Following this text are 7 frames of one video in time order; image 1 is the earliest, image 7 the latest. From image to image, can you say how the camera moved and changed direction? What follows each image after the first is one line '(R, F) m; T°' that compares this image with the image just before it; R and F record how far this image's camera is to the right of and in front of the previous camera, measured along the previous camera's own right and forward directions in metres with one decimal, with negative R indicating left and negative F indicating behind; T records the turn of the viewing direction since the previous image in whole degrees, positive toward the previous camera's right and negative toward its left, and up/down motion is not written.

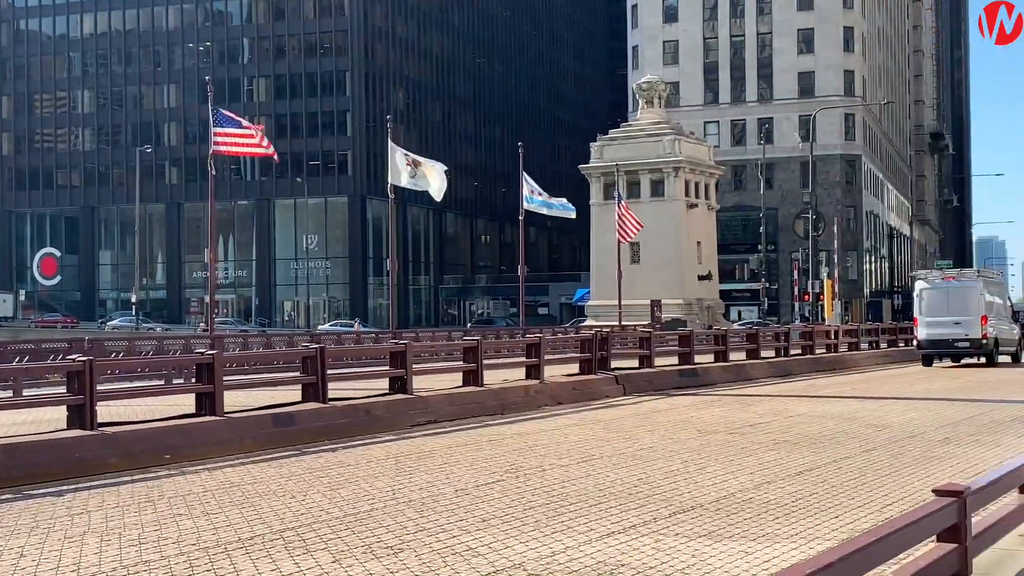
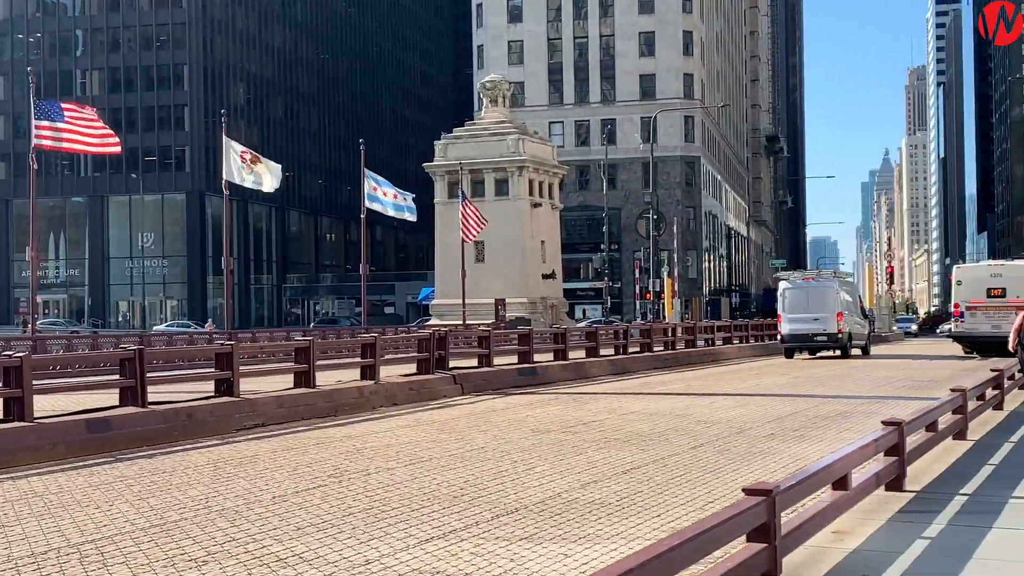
(+0.6, +0.9) m; +8°
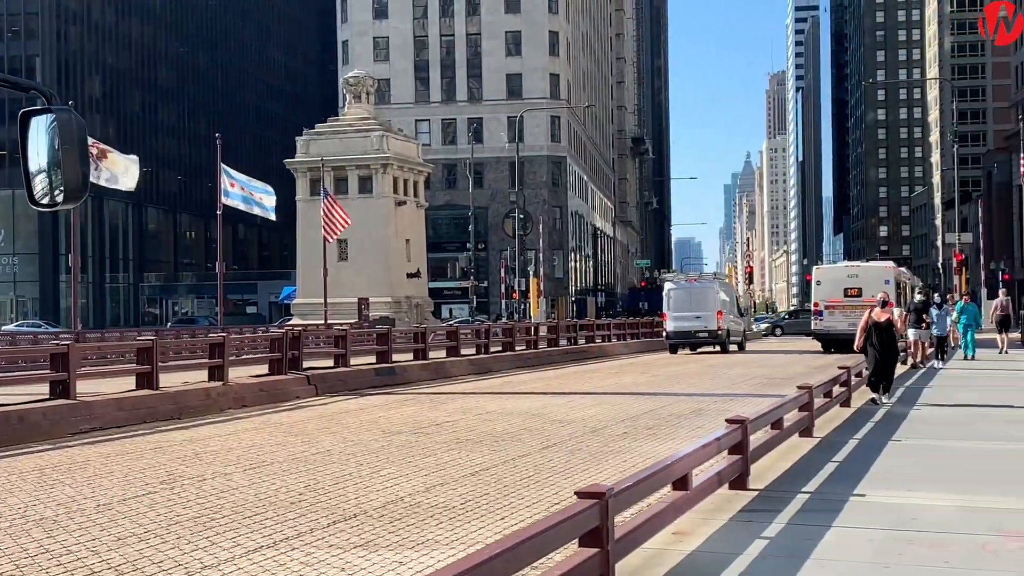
(+0.5, +0.8) m; +7°
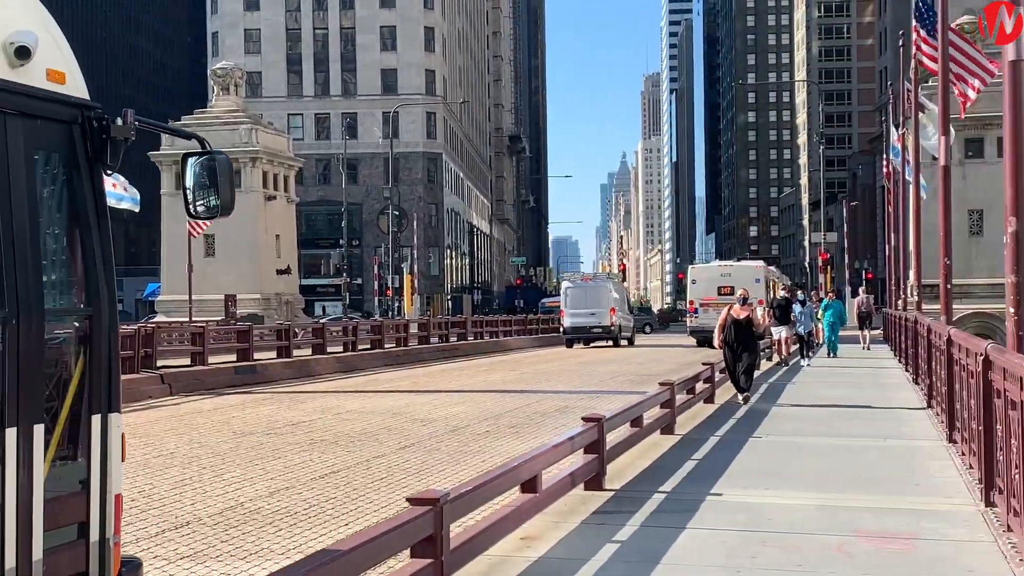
(+0.4, +0.8) m; +7°
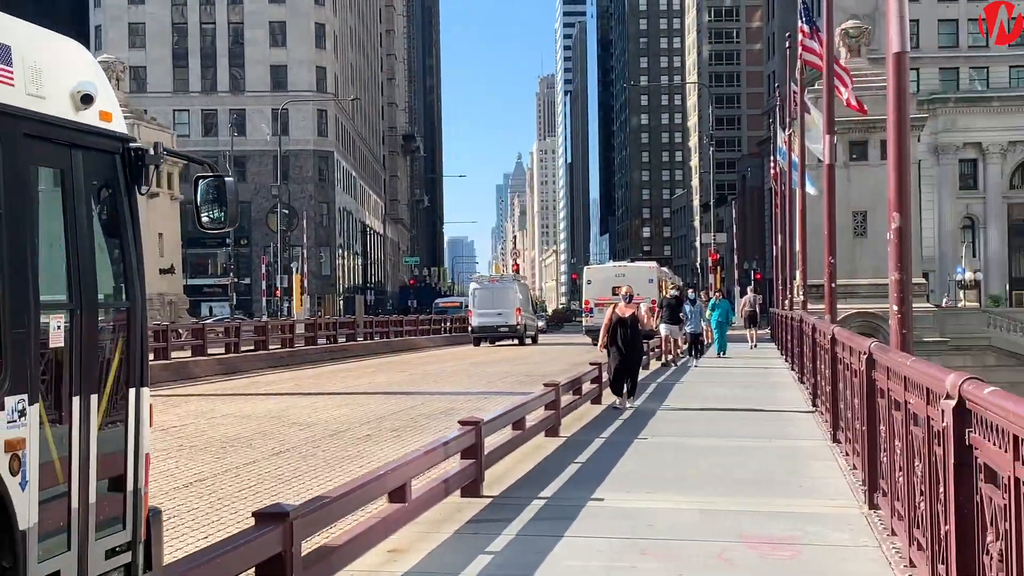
(+0.3, +0.6) m; +6°
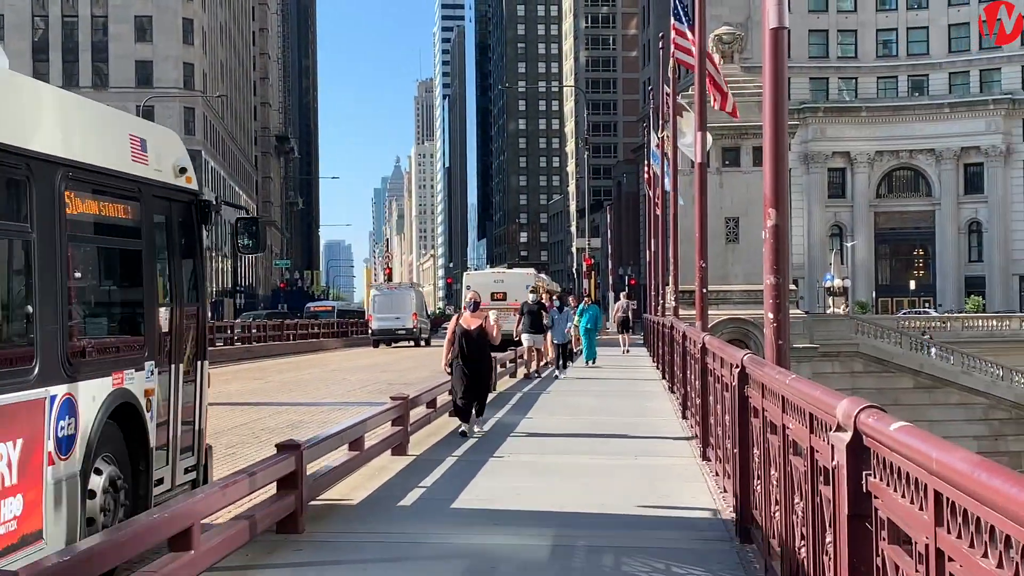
(+0.3, +0.9) m; +7°
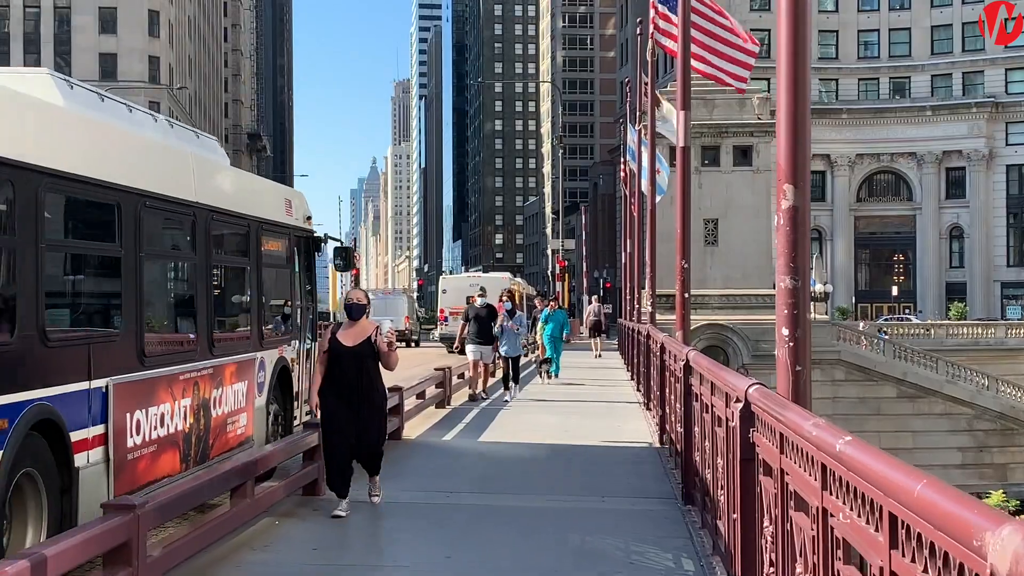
(+0.1, +0.7) m; +1°
